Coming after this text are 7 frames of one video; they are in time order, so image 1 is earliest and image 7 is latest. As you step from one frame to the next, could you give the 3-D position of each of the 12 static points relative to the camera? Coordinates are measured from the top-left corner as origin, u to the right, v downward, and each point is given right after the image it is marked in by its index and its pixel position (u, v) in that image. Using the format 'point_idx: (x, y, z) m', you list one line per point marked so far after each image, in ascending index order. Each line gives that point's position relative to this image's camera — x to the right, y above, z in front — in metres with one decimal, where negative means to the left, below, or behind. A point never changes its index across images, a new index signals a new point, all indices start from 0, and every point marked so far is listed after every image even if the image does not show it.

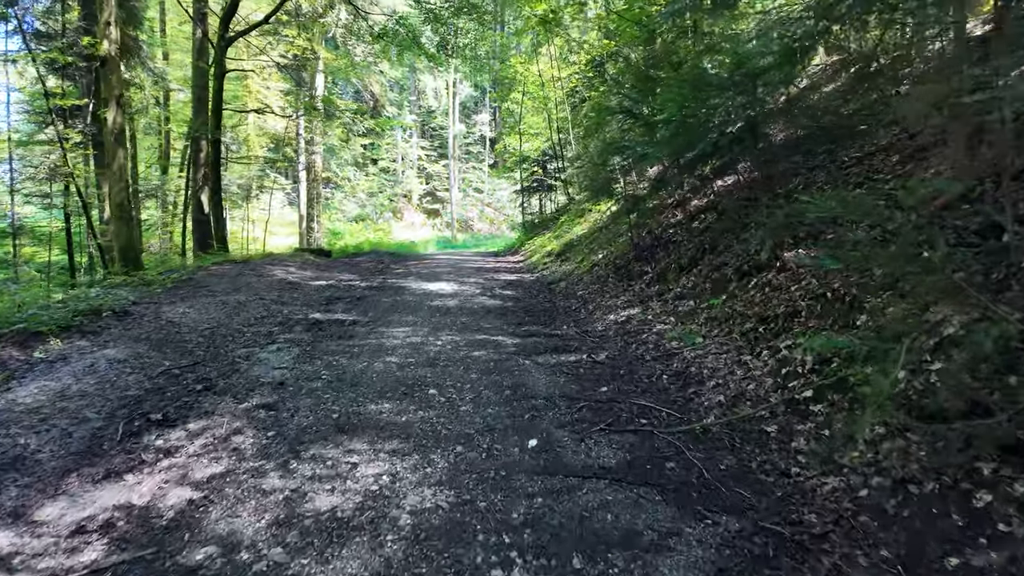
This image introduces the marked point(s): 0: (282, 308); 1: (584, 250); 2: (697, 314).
0: (-3.1, -0.3, +7.5) m
1: (+1.5, +0.8, +11.3) m
2: (+1.9, -0.3, +5.7) m
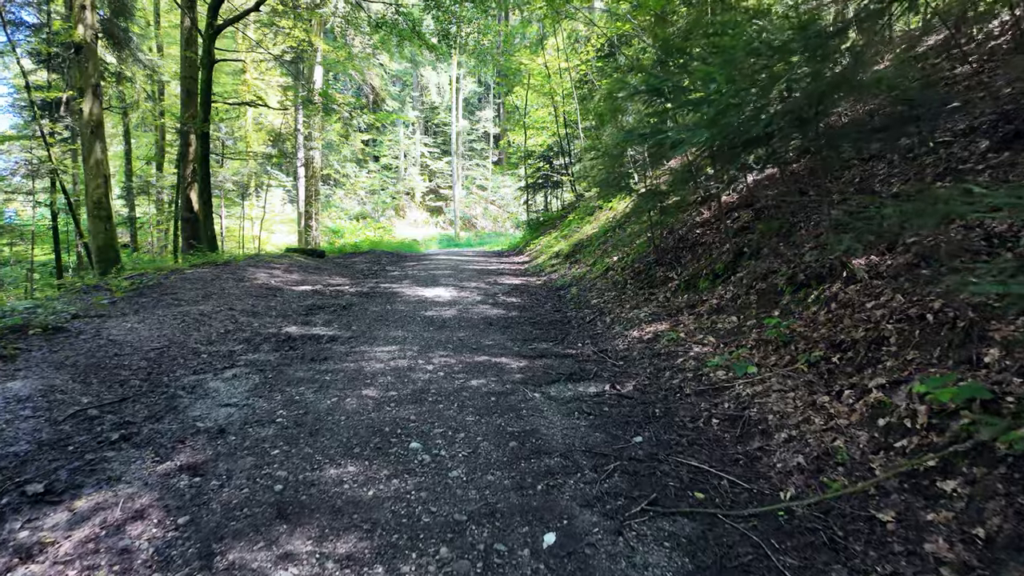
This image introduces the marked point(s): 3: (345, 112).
0: (-3.0, -0.4, +6.5) m
1: (+1.5, +0.7, +10.3) m
2: (+1.9, -0.4, +4.7) m
3: (-5.6, +5.9, +19.4) m
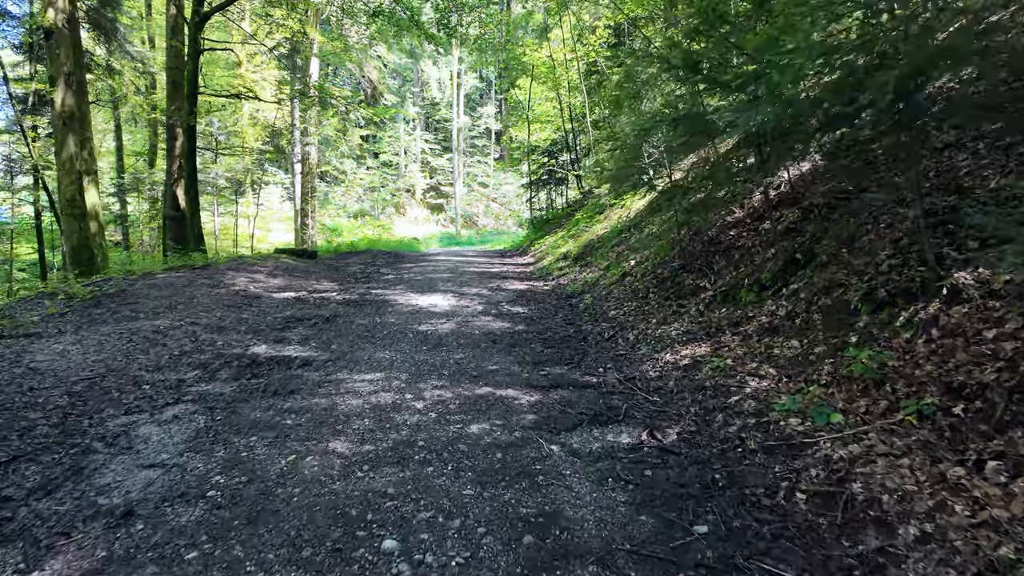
0: (-3.0, -0.5, +5.6) m
1: (+1.6, +0.6, +9.4) m
2: (+2.0, -0.5, +3.7) m
3: (-5.5, +5.9, +18.4) m
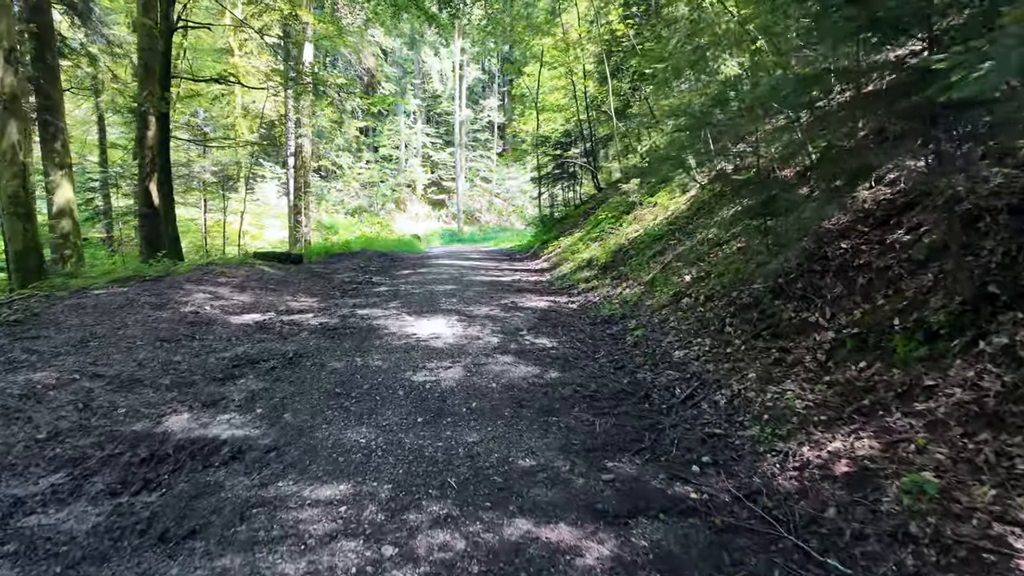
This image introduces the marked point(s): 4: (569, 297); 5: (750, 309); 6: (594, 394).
0: (-2.7, -0.8, +3.8) m
1: (+1.9, +0.3, +7.6) m
2: (+2.2, -0.8, +2.0) m
3: (-5.2, +5.7, +16.6) m
4: (+0.8, -0.1, +8.3) m
5: (+2.1, -0.2, +5.0) m
6: (+0.6, -0.8, +4.3) m
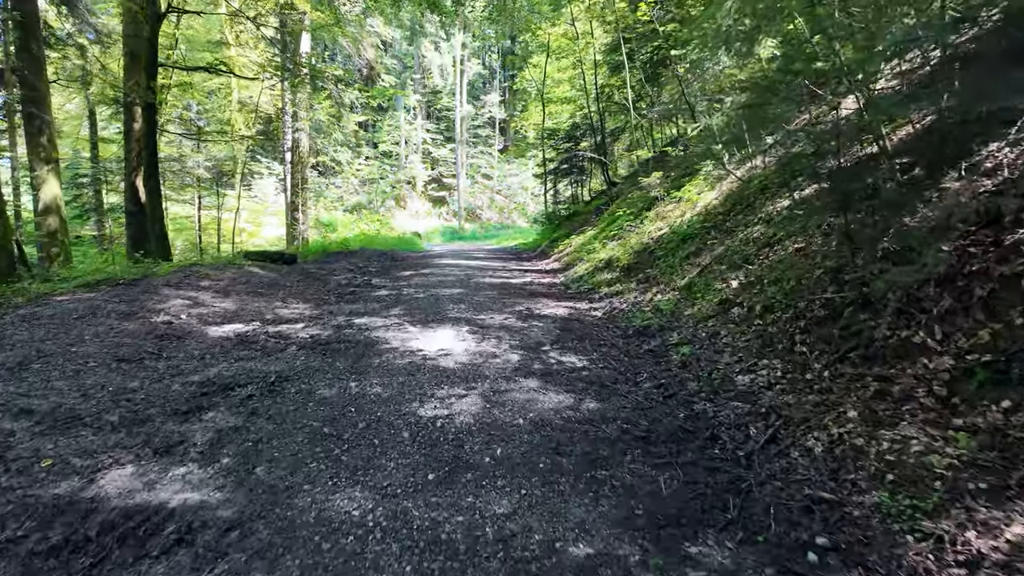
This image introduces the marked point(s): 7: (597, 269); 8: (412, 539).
0: (-2.5, -0.9, +3.0) m
1: (+2.1, +0.2, +6.7) m
2: (+2.4, -0.9, +1.1) m
3: (-5.0, +5.7, +15.7) m
4: (+1.0, -0.2, +7.5) m
5: (+2.3, -0.3, +4.2) m
6: (+0.8, -0.9, +3.5) m
7: (+1.4, +0.3, +9.3) m
8: (-0.4, -1.0, +2.4) m
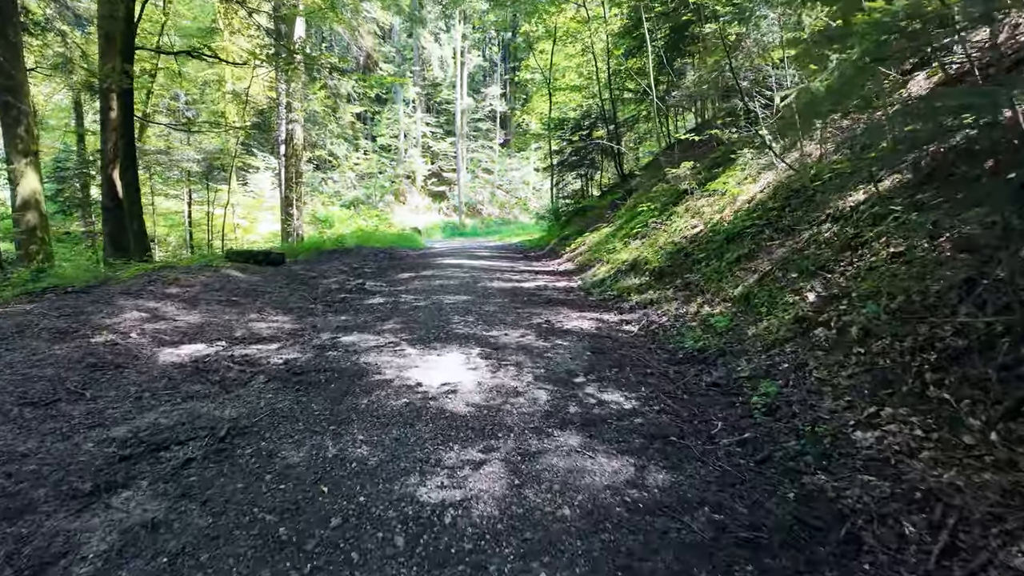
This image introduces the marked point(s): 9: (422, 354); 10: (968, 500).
0: (-2.3, -1.0, +1.9) m
1: (+2.3, +0.1, +5.6) m
2: (+2.6, -1.1, 0.0) m
3: (-4.9, +5.6, +14.6) m
4: (+1.2, -0.3, +6.4) m
5: (+2.5, -0.4, +3.1) m
6: (+1.0, -1.0, +2.4) m
7: (+1.6, +0.2, +8.2) m
8: (-0.2, -1.2, +1.3) m
9: (-0.8, -0.6, +4.8) m
10: (+1.9, -0.9, +2.4) m
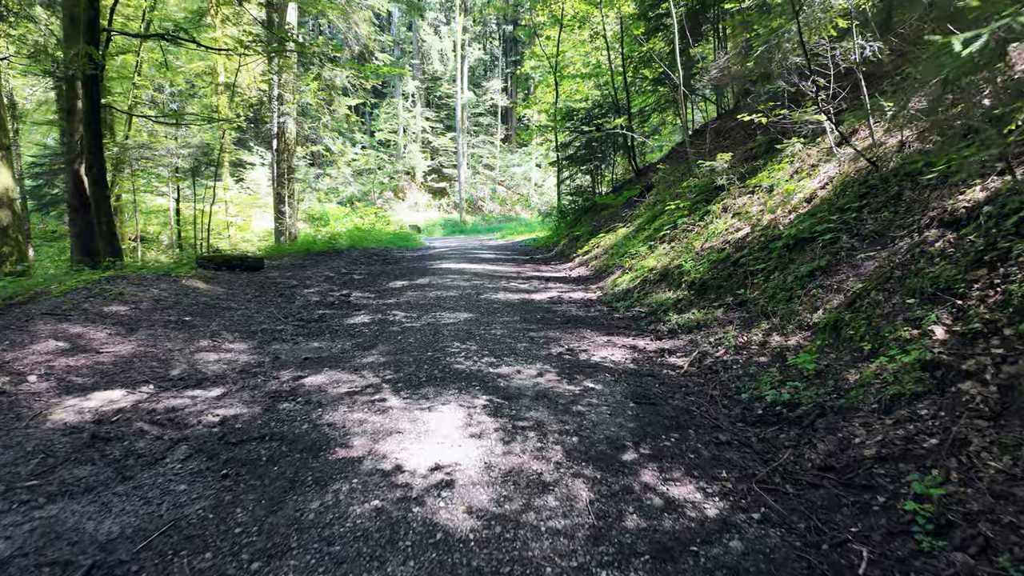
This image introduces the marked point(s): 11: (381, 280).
0: (-2.2, -1.2, +0.7) m
1: (+2.4, 0.0, +4.4) m
2: (+2.7, -1.3, -1.2) m
3: (-4.8, +5.5, +13.3) m
4: (+1.3, -0.5, +5.1) m
5: (+2.6, -0.6, +1.8) m
6: (+1.1, -1.2, +1.2) m
7: (+1.7, +0.1, +6.9) m
8: (-0.1, -1.4, 0.0) m
9: (-0.7, -0.8, +3.5) m
10: (+2.0, -1.1, +1.1) m
11: (-2.2, +0.1, +9.3) m
